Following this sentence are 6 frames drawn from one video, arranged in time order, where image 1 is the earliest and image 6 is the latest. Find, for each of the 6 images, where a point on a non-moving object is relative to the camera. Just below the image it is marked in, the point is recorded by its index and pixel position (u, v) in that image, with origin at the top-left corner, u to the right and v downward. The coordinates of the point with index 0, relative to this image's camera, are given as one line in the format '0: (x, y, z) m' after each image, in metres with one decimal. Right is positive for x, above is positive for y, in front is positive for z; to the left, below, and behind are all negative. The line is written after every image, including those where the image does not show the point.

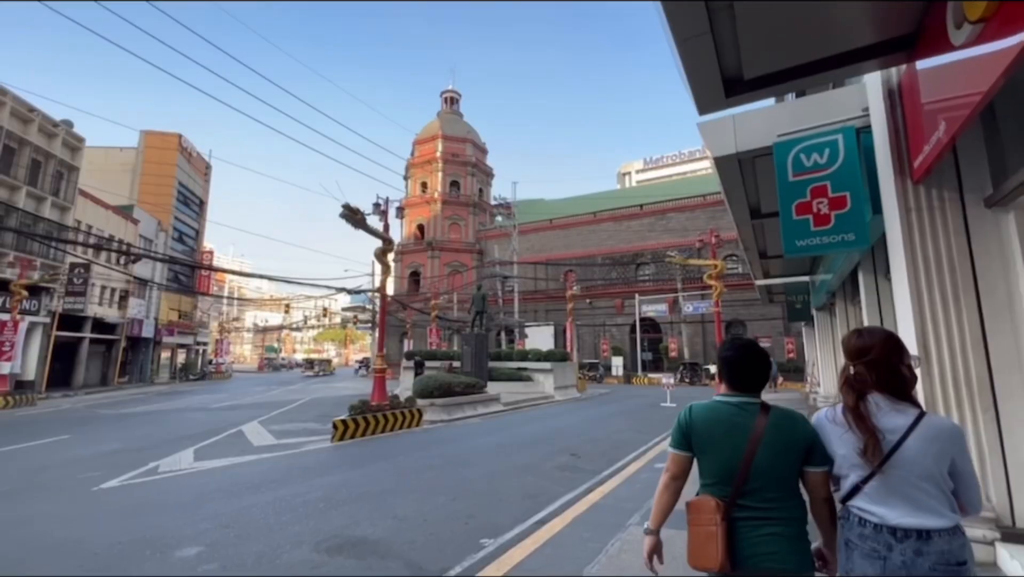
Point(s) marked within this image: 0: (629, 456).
0: (+1.8, -2.6, +8.0) m
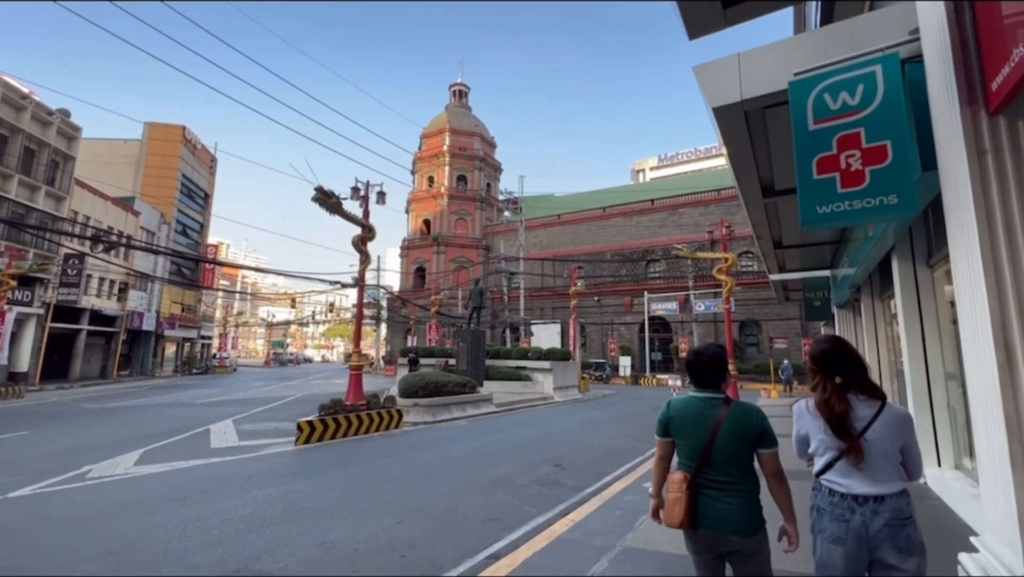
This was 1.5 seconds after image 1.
0: (+1.5, -2.5, +7.1) m
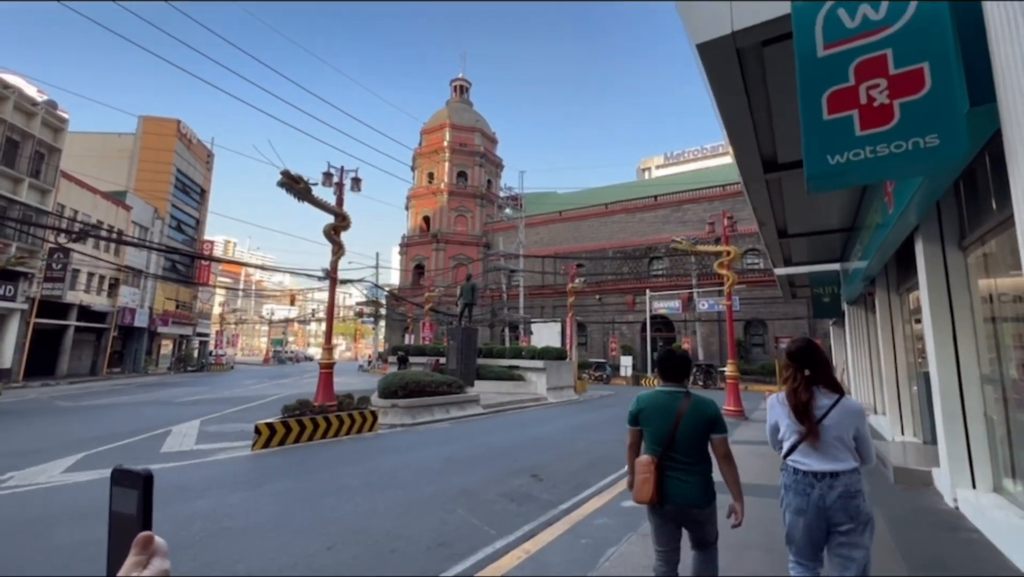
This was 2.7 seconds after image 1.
0: (+1.1, -2.4, +6.3) m
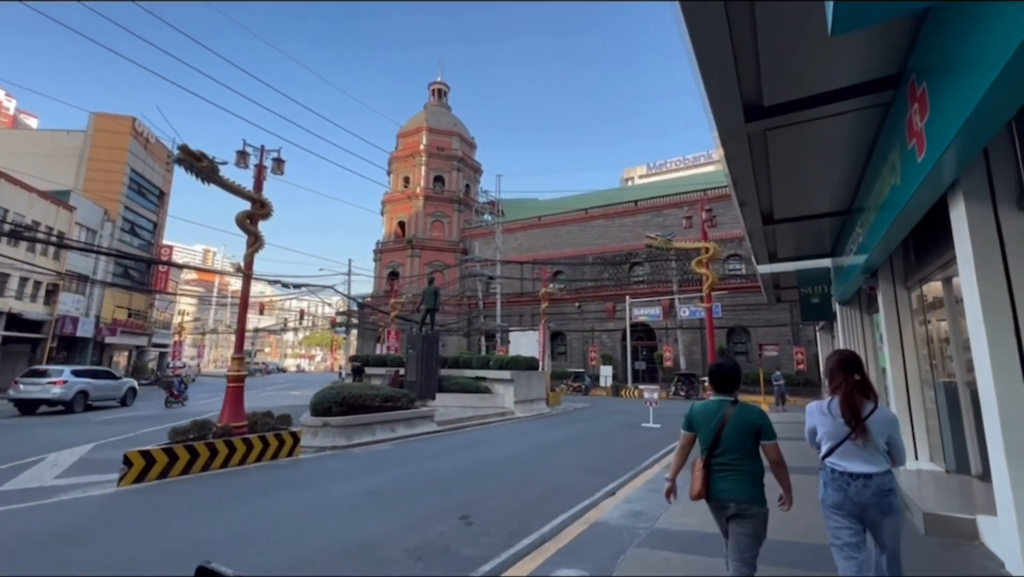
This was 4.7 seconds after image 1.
0: (+0.4, -2.3, +5.0) m
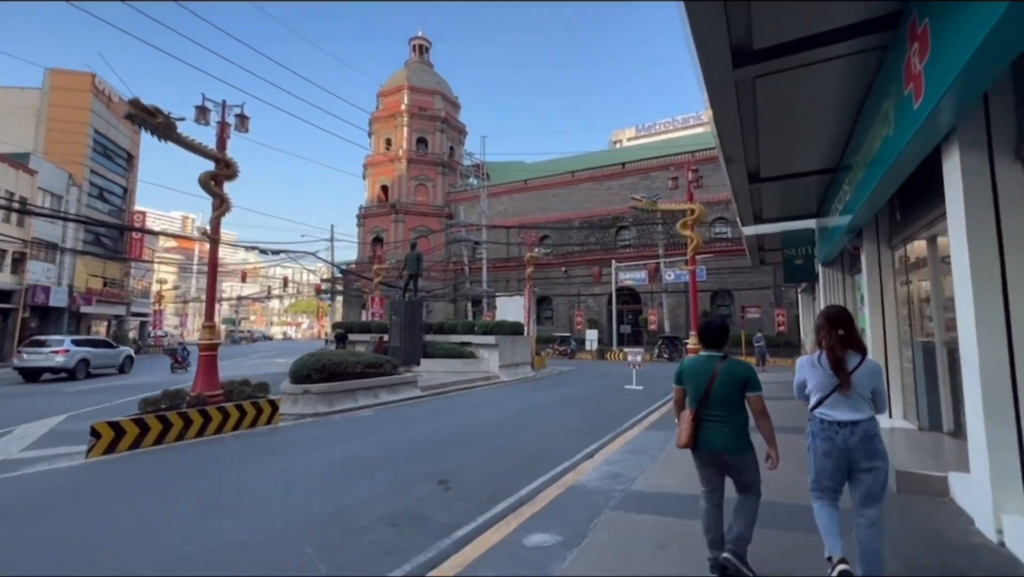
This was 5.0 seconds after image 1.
0: (+0.2, -1.9, +4.9) m
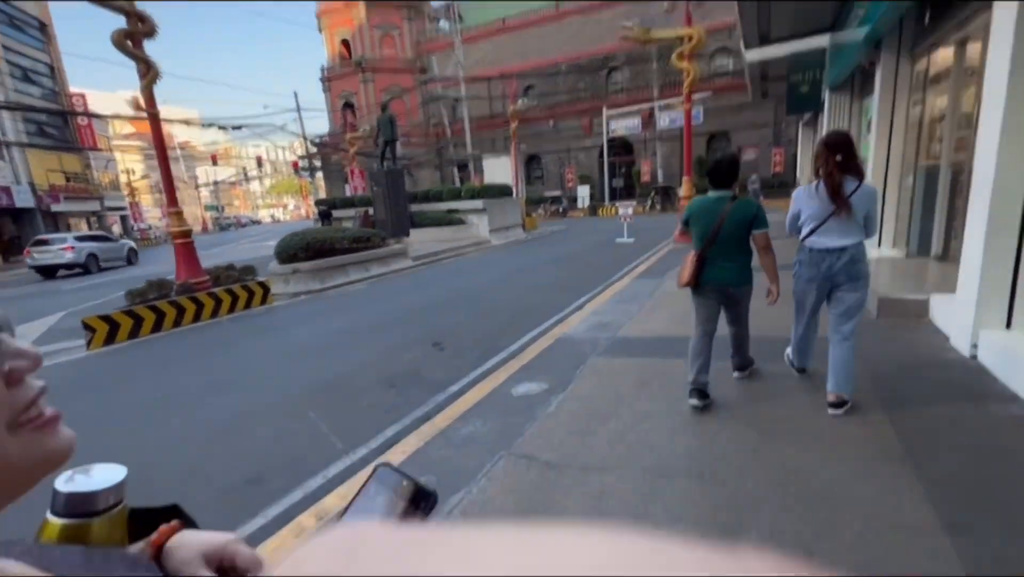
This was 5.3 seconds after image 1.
0: (+0.1, -0.5, +5.0) m
